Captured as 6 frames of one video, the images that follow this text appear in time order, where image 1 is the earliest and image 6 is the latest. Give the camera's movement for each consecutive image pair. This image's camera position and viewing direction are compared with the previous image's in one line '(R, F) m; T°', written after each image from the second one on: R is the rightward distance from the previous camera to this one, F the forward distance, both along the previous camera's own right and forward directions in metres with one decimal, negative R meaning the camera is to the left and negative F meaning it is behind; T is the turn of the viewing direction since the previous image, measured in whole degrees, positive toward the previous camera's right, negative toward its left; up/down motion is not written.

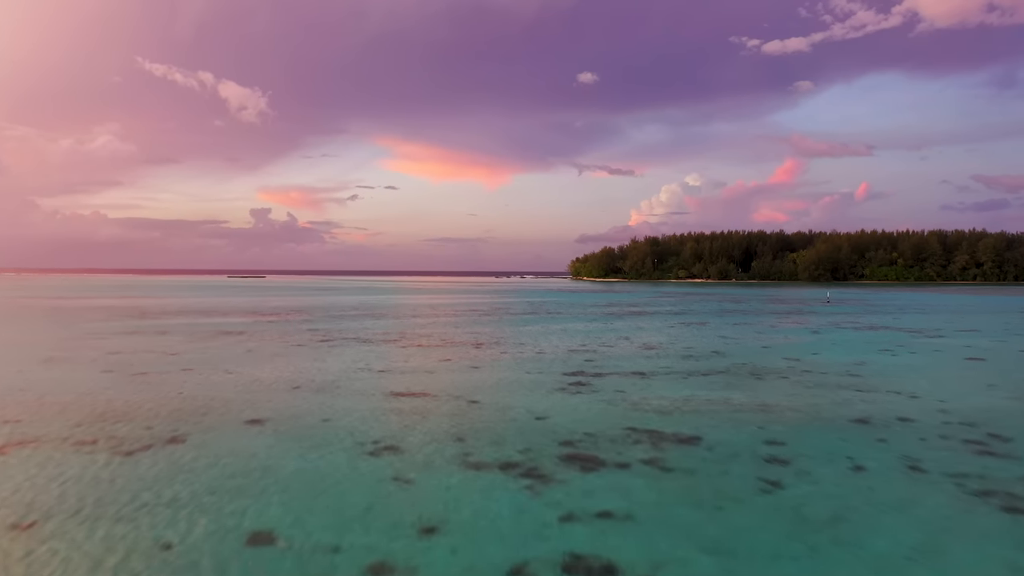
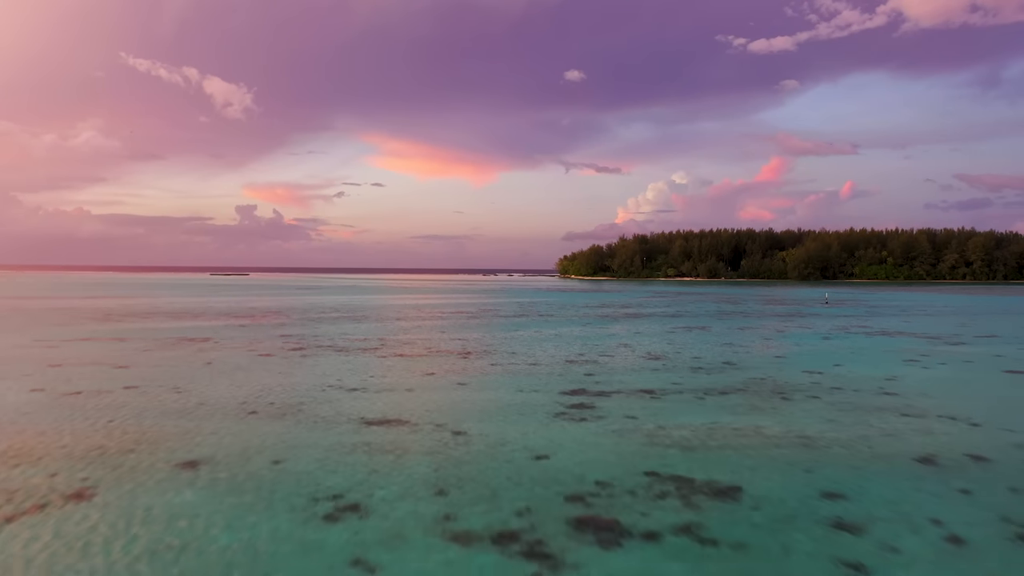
(-0.1, +1.2) m; +1°
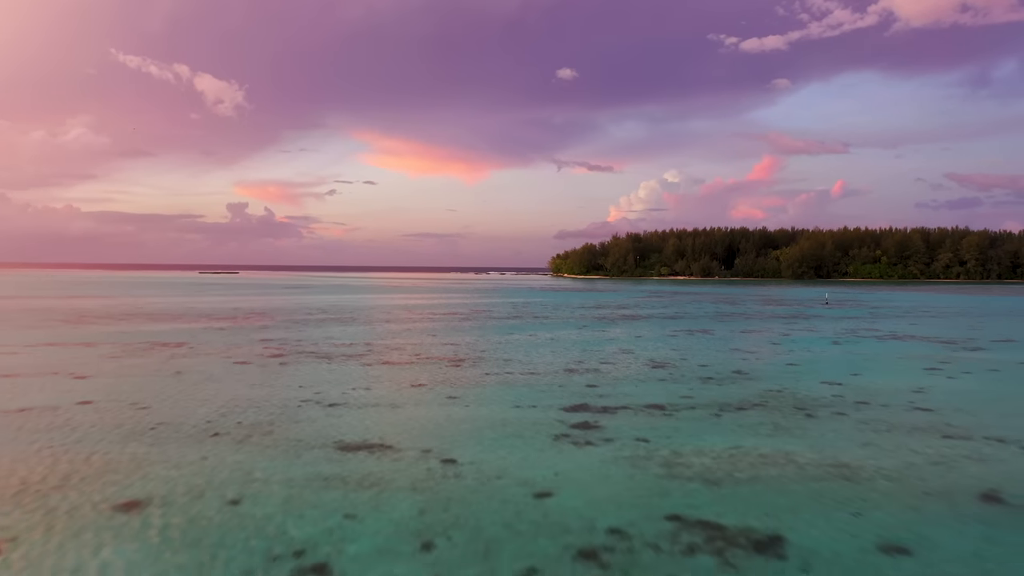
(0.0, +0.8) m; +1°
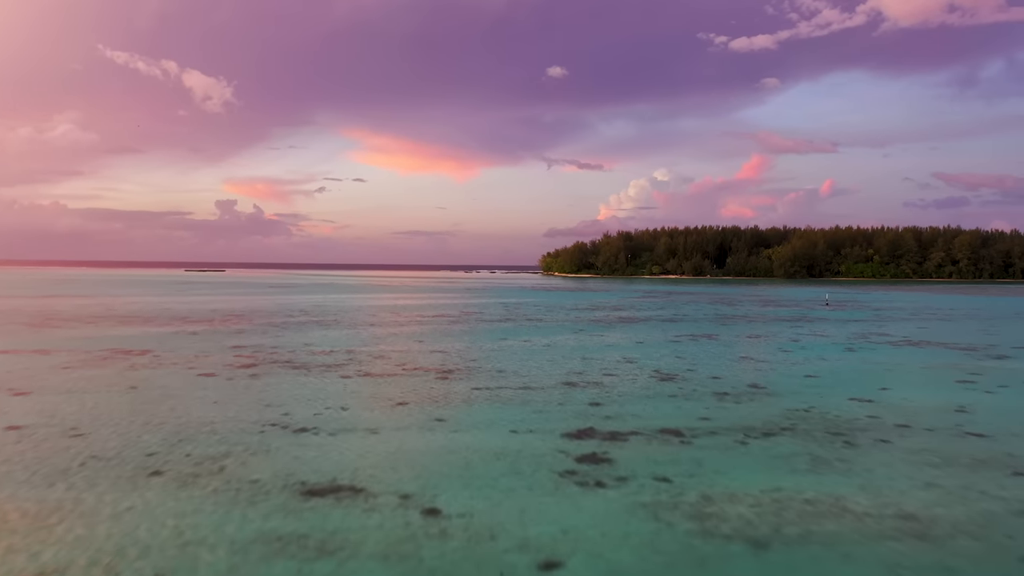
(-0.1, +1.0) m; +1°
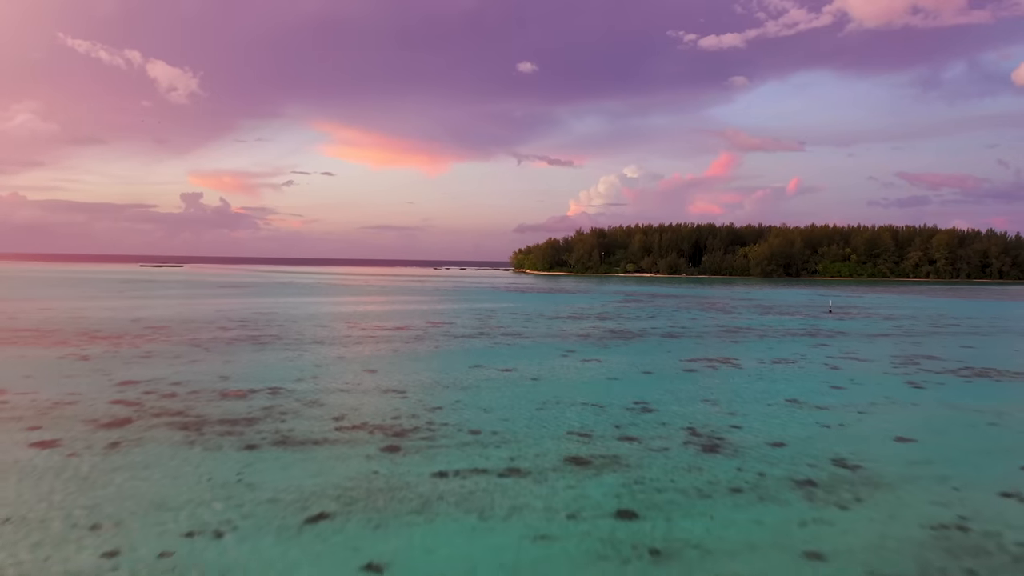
(-0.1, +3.1) m; +2°
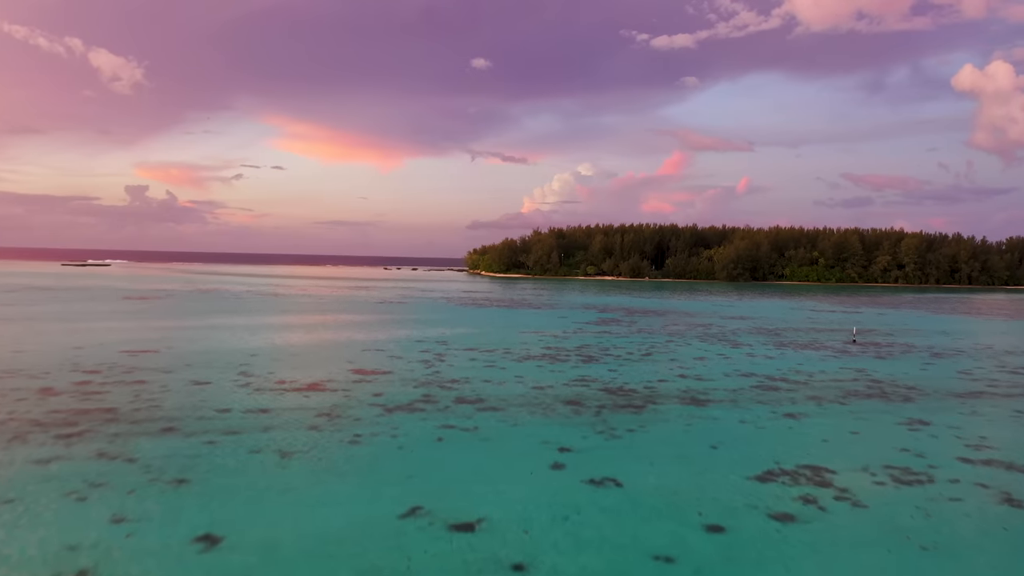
(-0.1, +5.5) m; +4°
